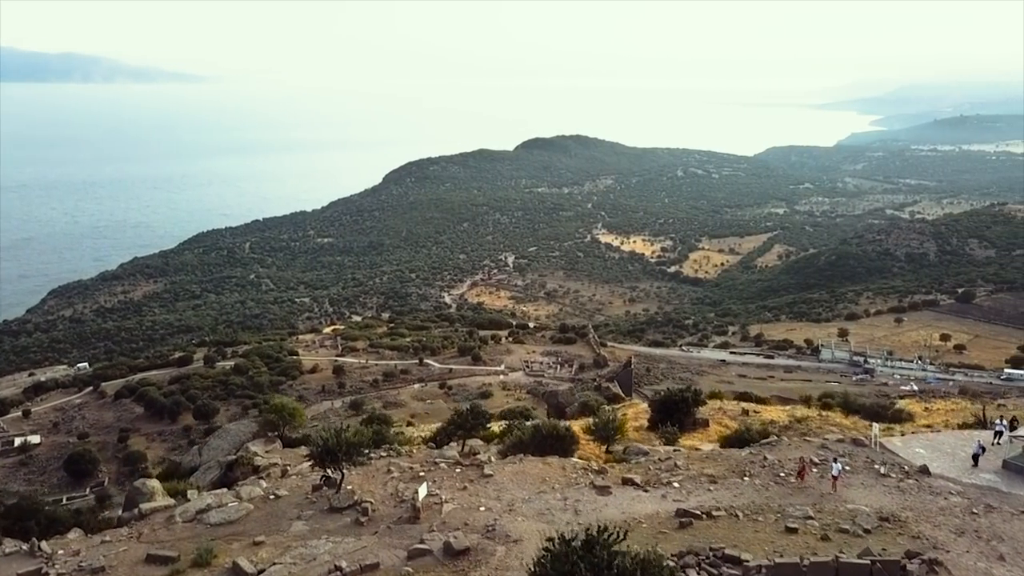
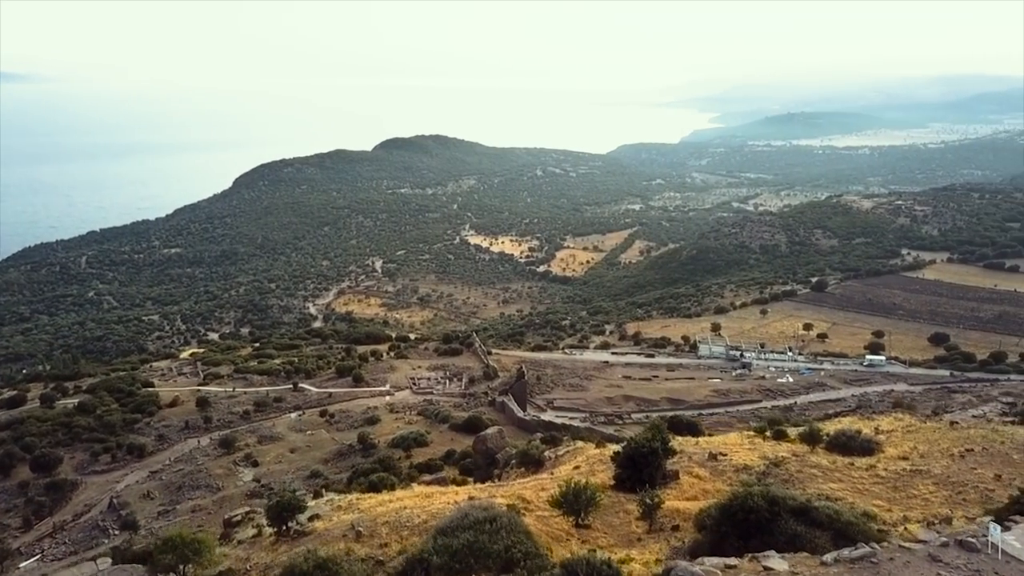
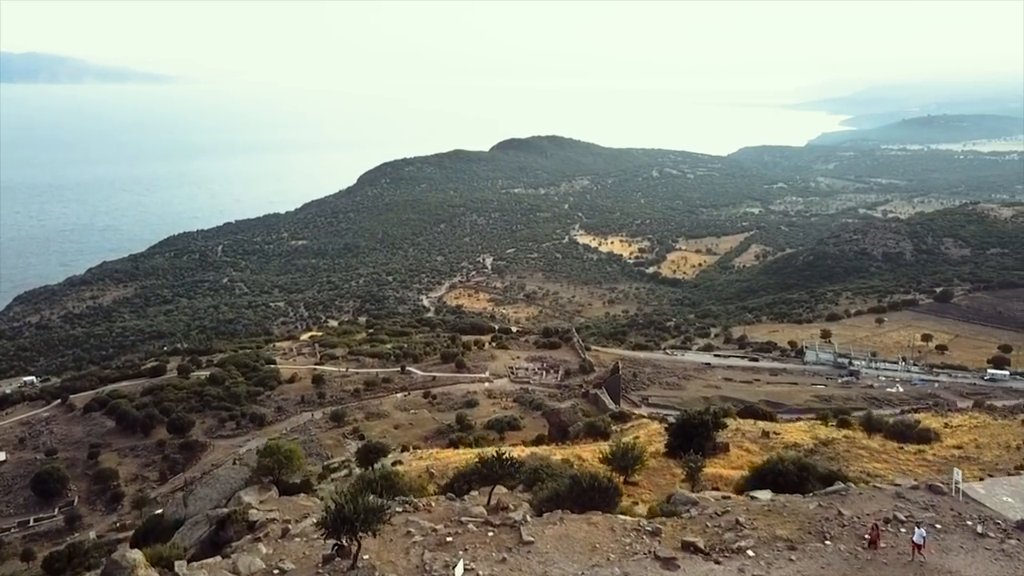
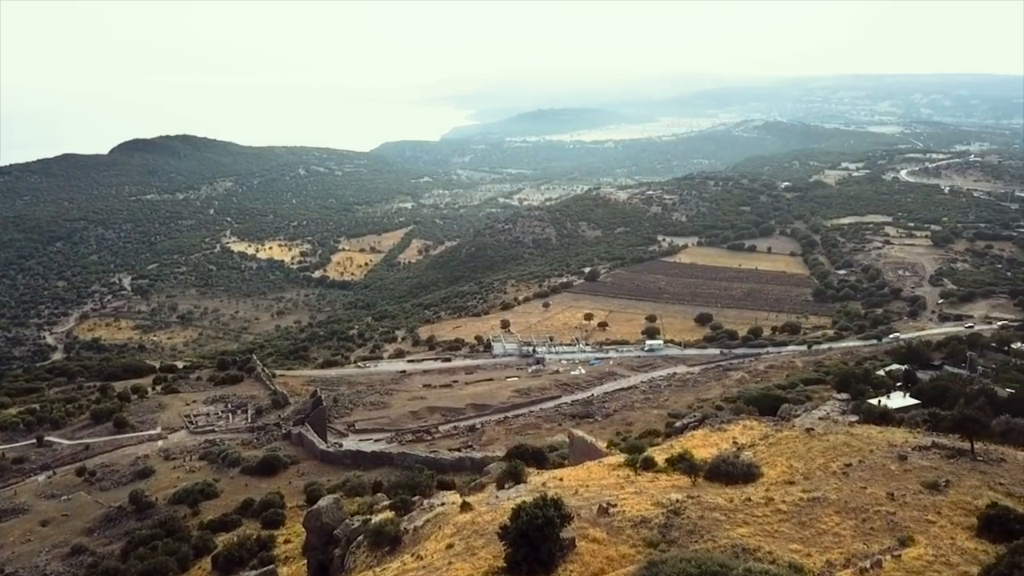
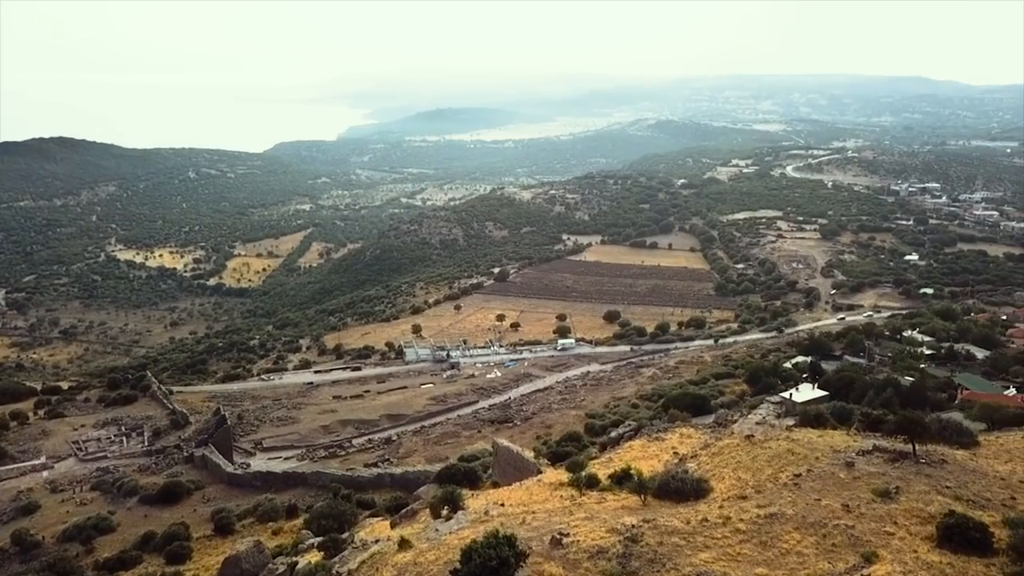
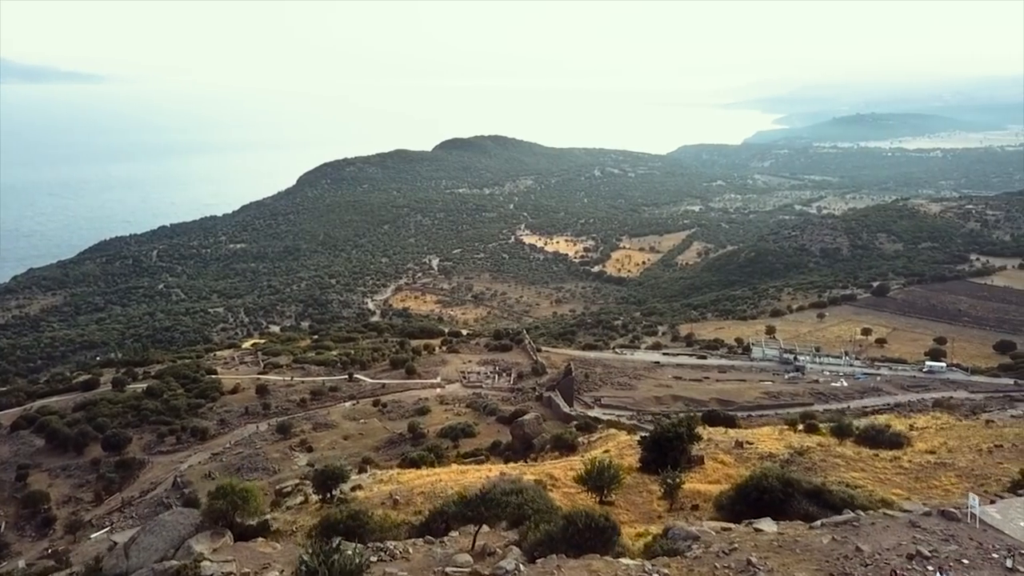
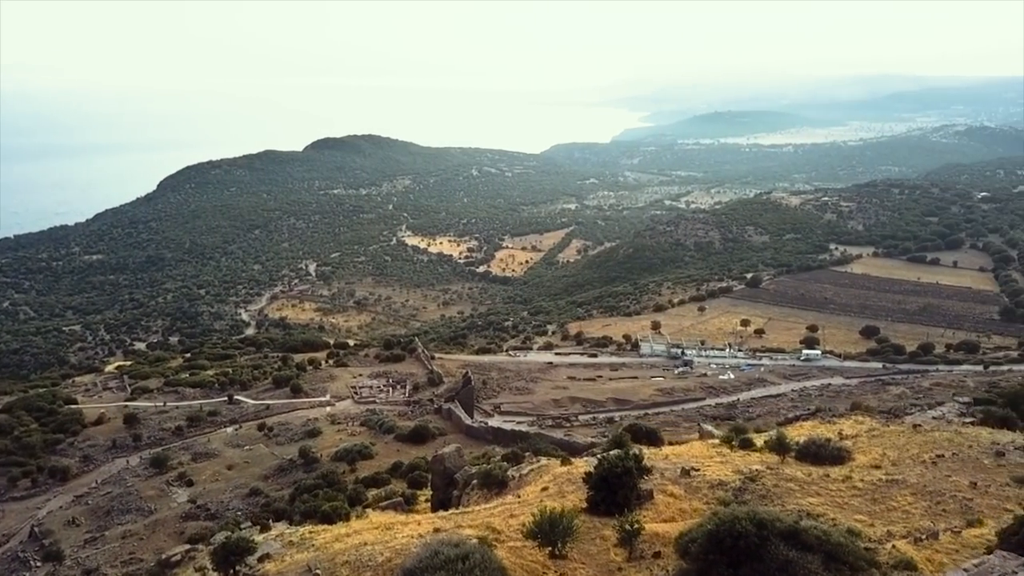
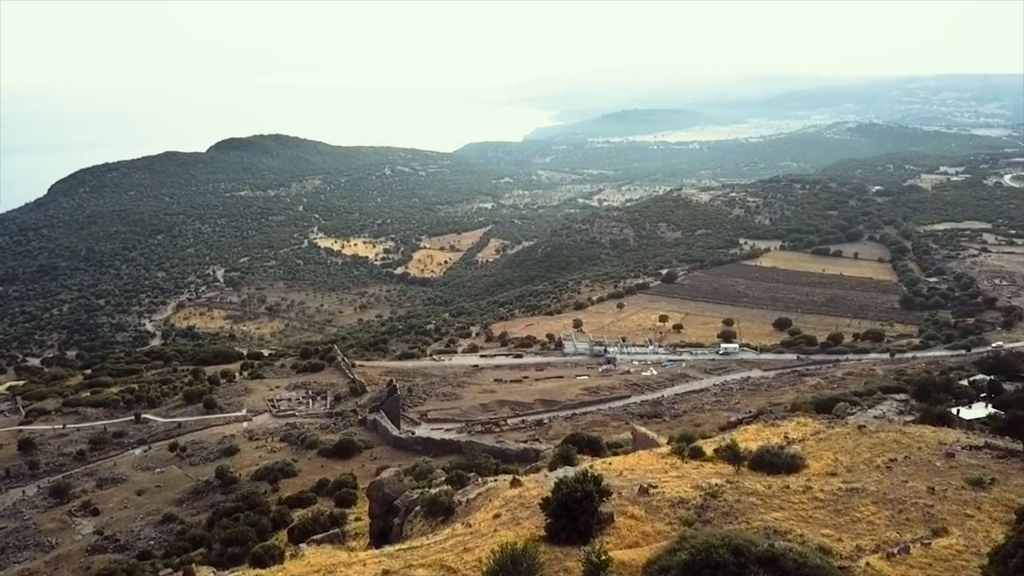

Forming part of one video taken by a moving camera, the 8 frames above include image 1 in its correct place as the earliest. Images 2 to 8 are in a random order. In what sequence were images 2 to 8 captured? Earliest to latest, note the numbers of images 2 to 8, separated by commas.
3, 6, 2, 7, 8, 4, 5
